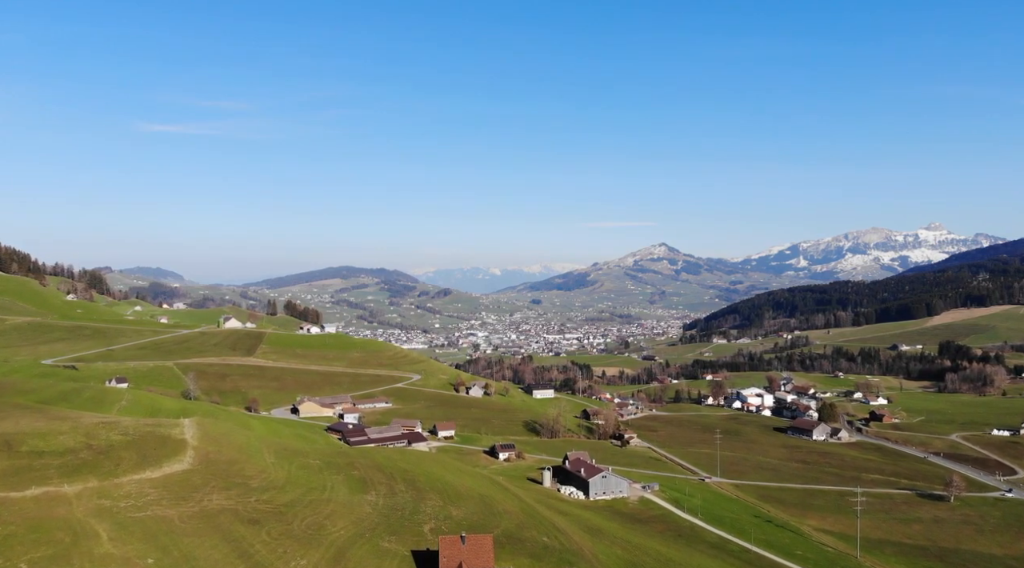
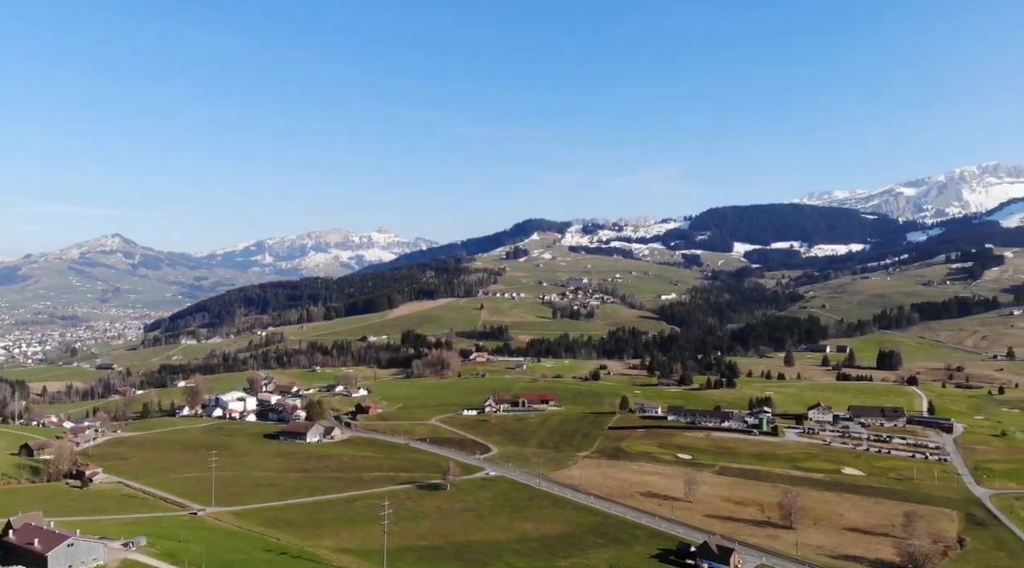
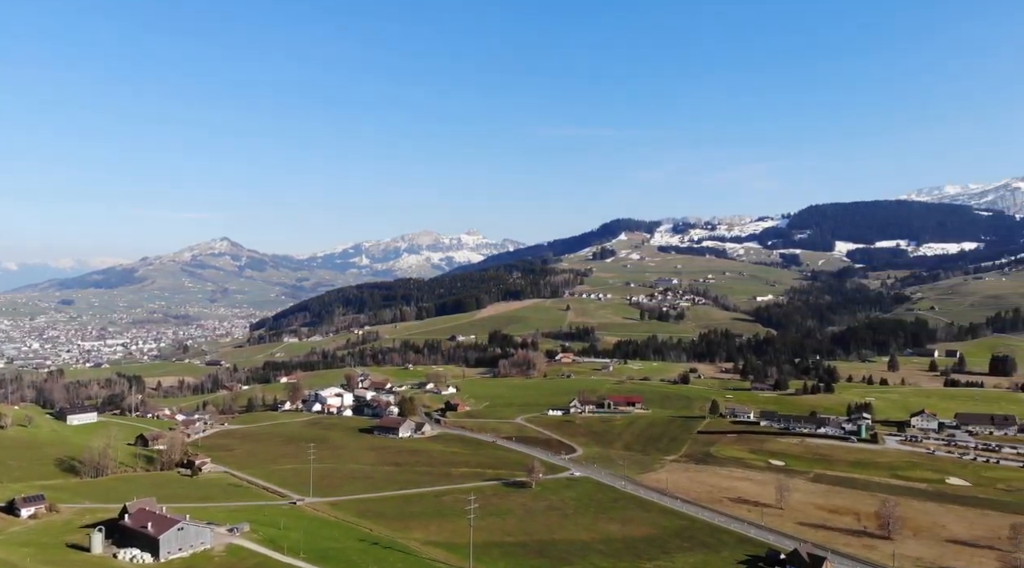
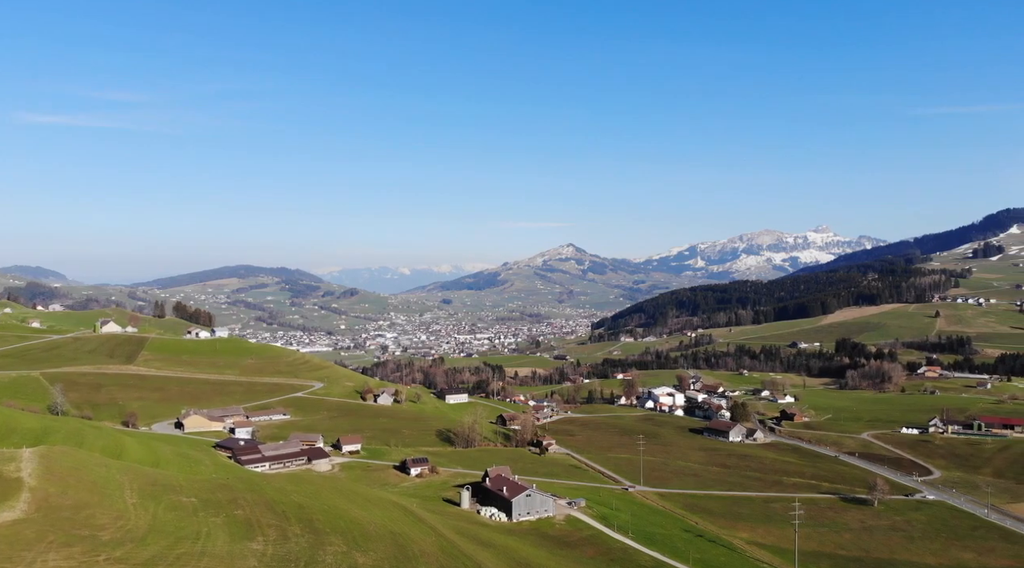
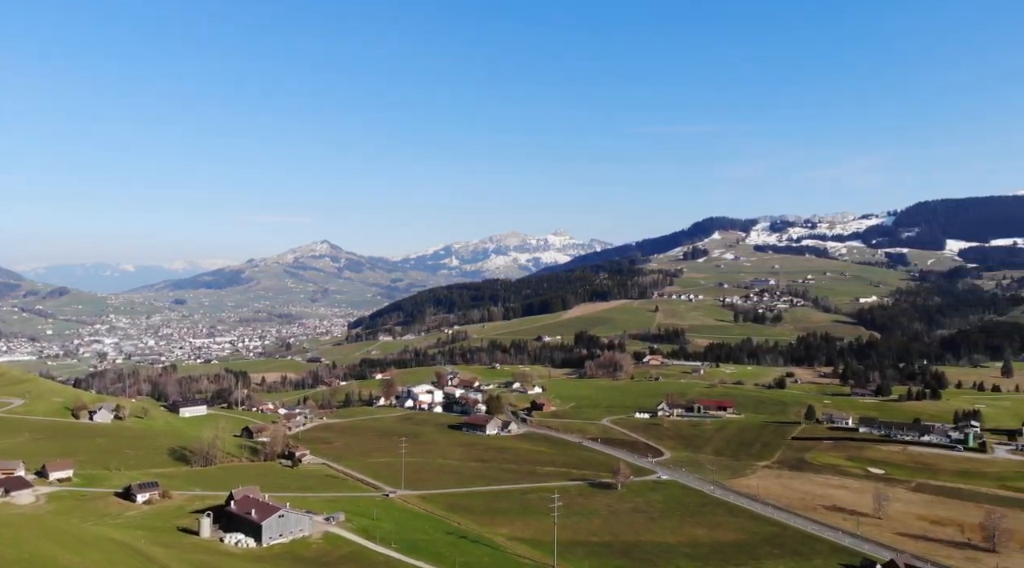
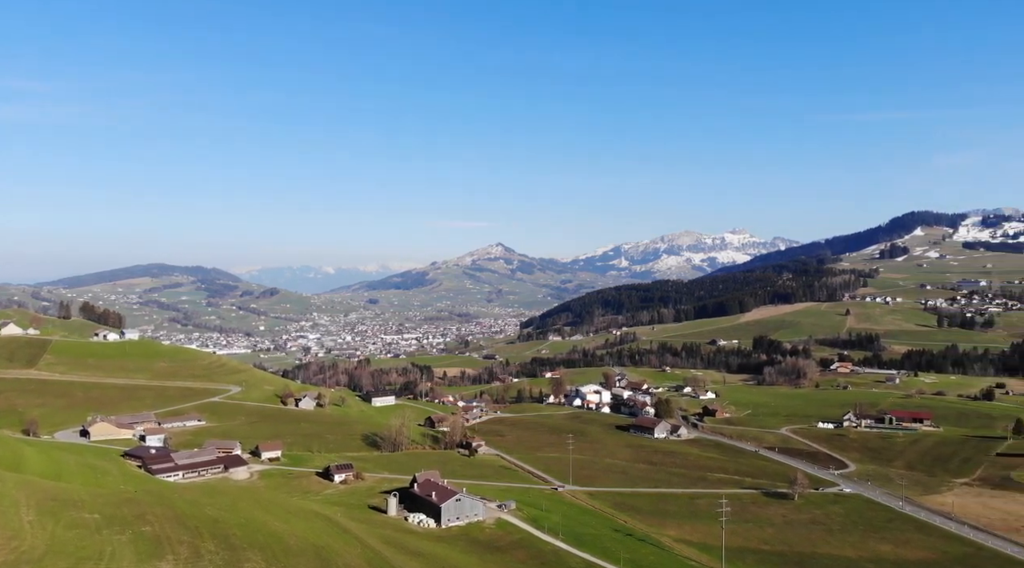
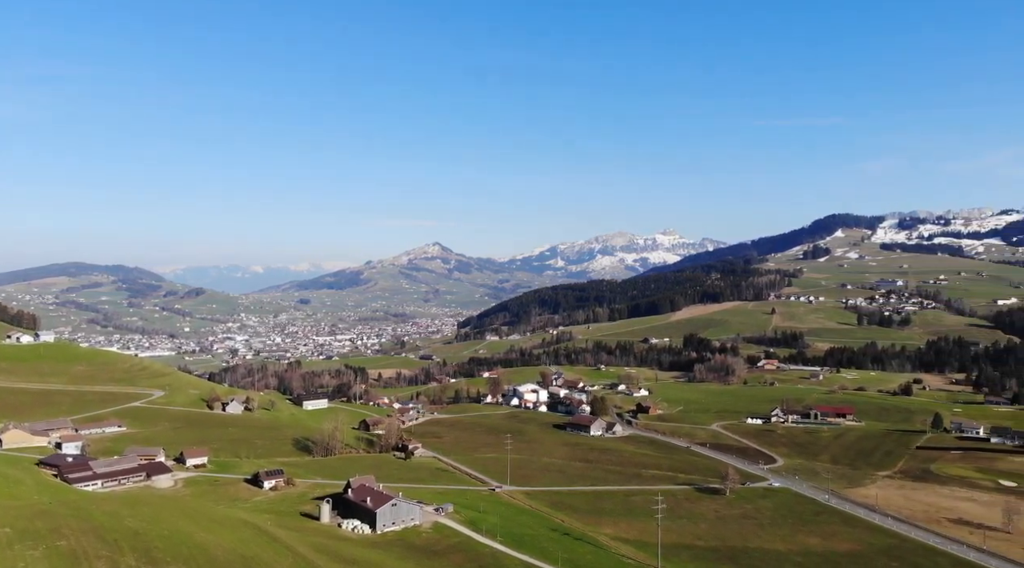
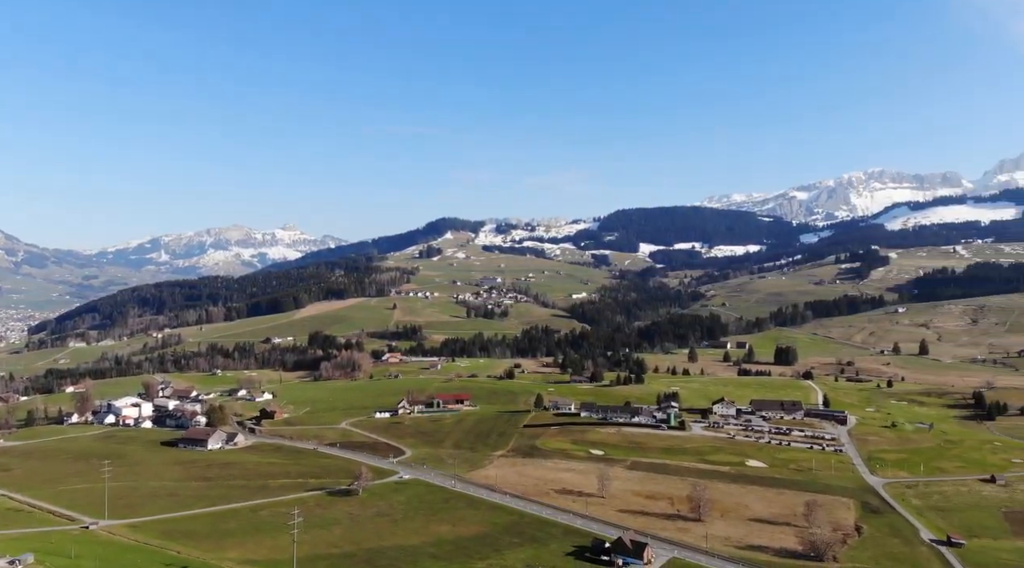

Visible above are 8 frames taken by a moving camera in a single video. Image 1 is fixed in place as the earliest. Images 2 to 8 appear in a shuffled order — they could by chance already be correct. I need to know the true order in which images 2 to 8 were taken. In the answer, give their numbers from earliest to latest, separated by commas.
4, 6, 7, 5, 3, 2, 8
